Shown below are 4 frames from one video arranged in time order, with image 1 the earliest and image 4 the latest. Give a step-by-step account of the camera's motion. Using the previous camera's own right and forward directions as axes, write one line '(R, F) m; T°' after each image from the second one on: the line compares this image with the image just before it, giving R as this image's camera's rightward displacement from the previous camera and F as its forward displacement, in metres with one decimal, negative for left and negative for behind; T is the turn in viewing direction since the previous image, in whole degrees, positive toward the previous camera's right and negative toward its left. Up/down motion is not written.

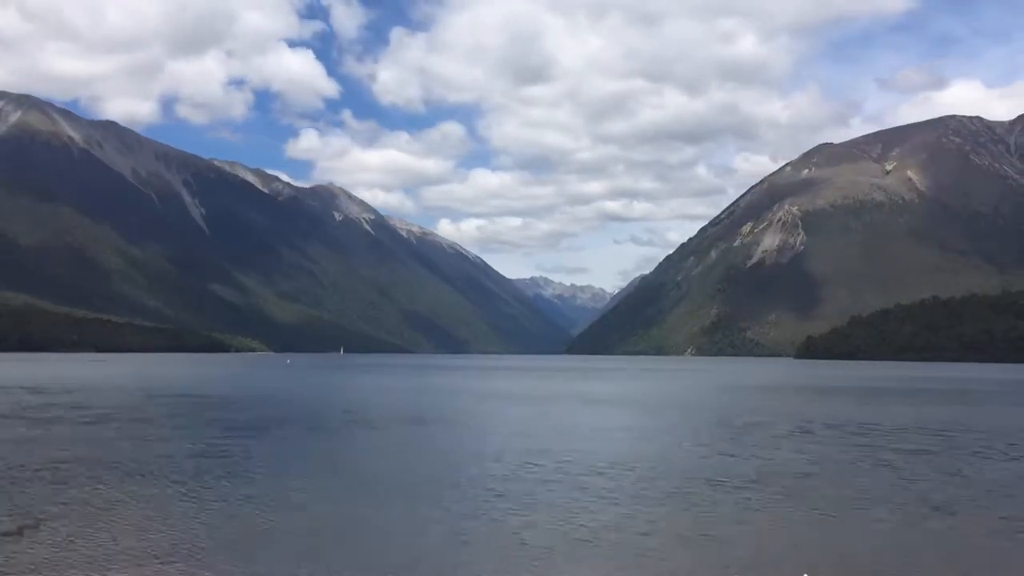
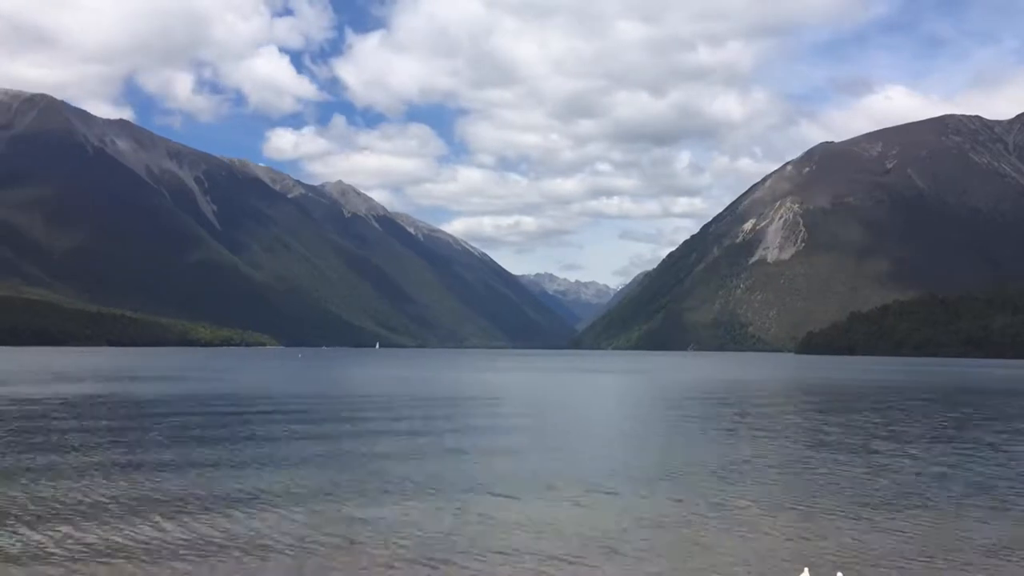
(-3.9, -3.1) m; 0°
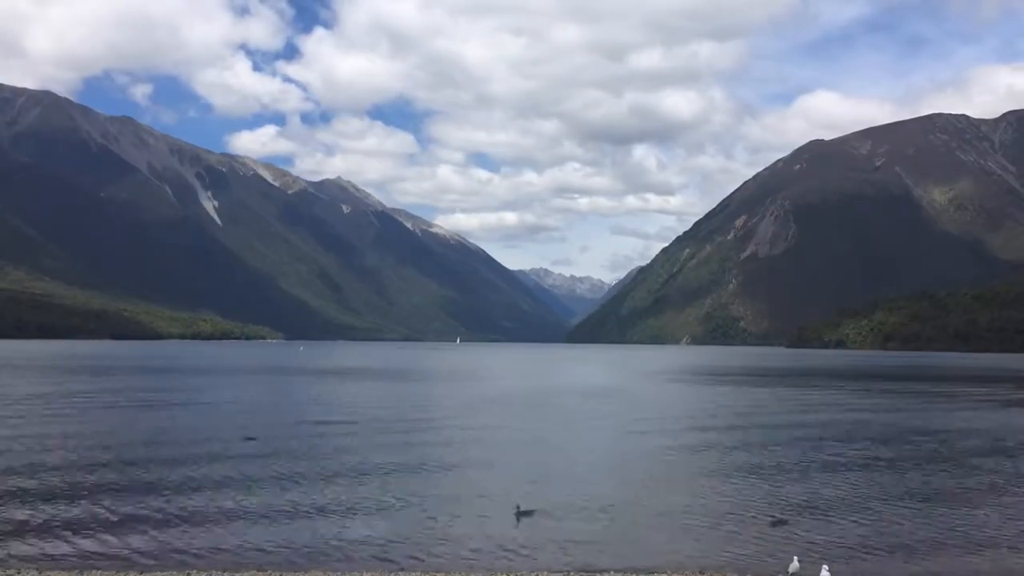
(-3.8, -3.5) m; +1°
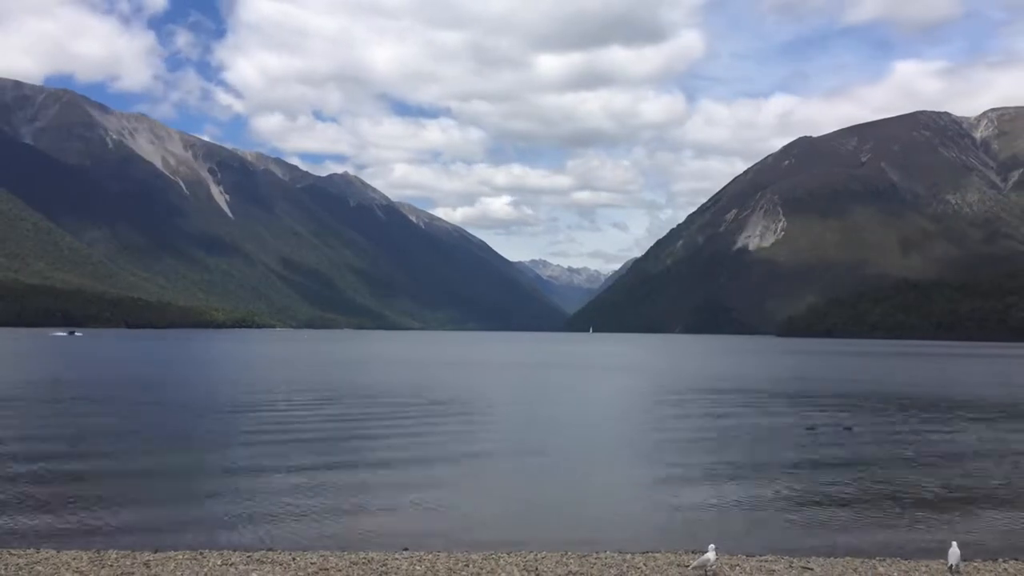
(-5.5, -7.4) m; +1°
